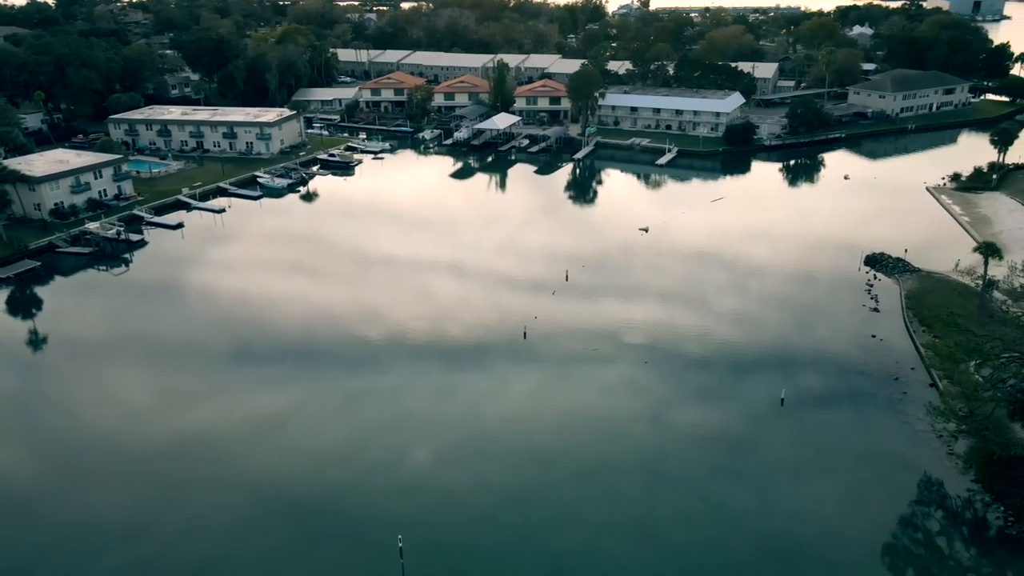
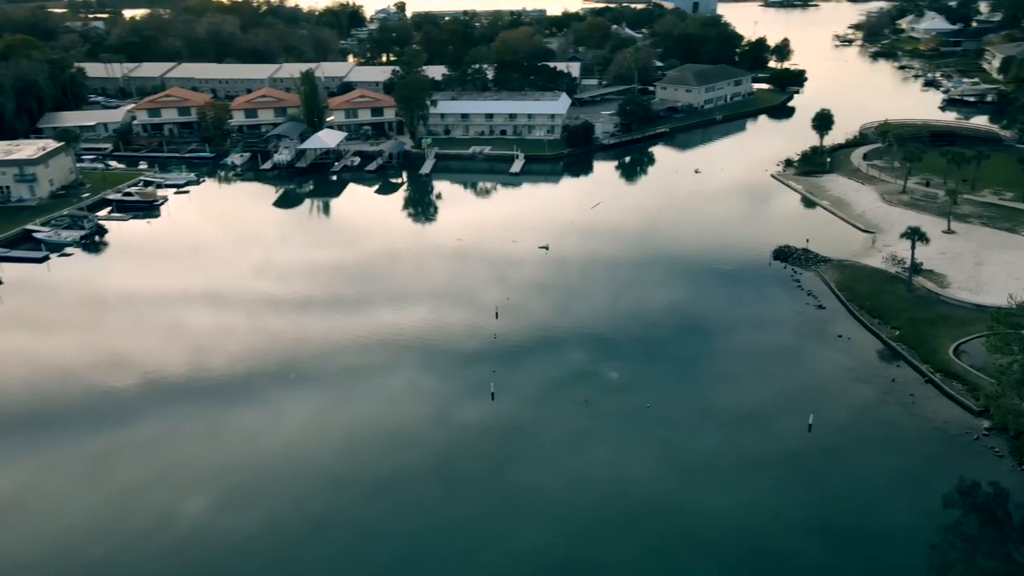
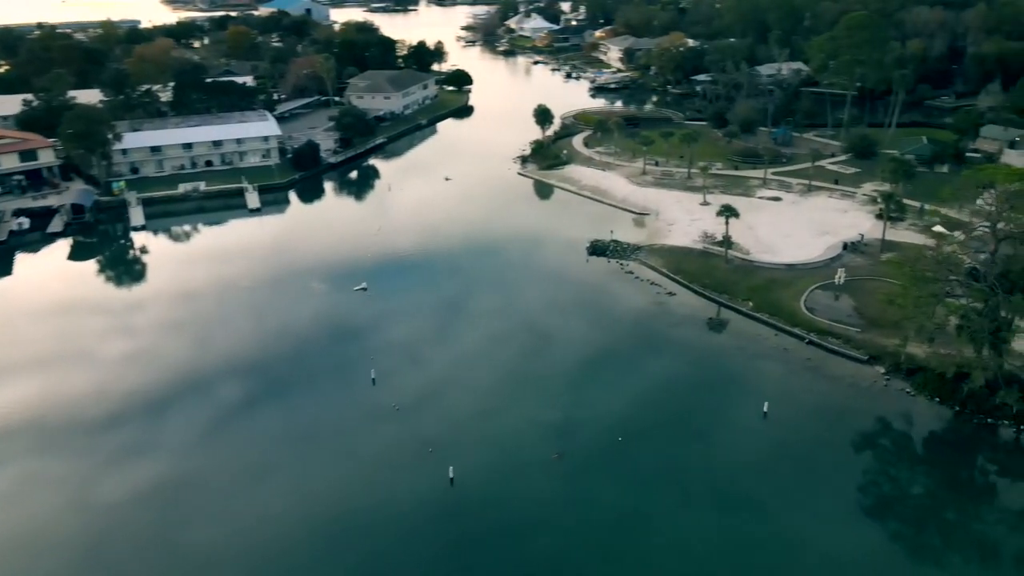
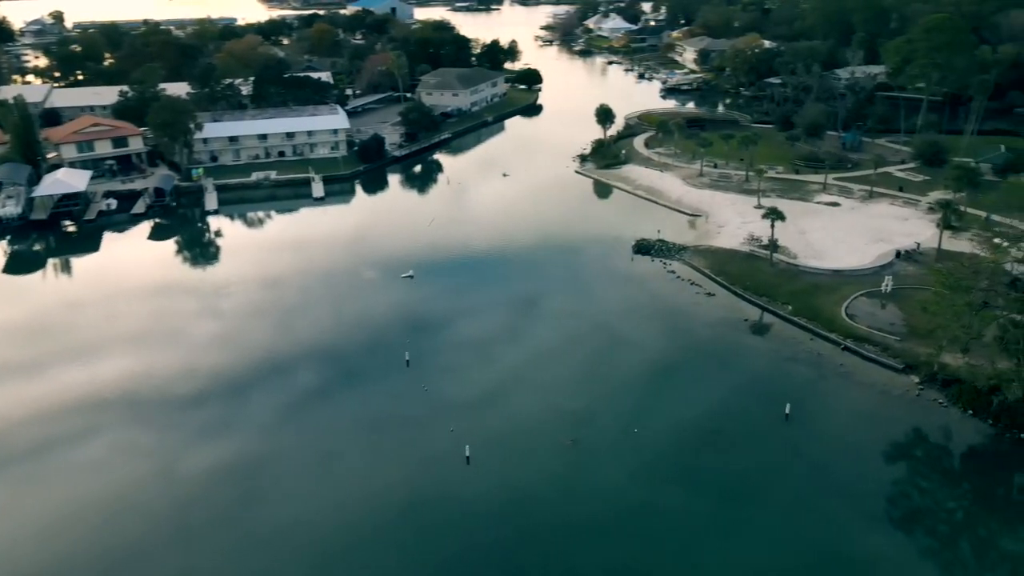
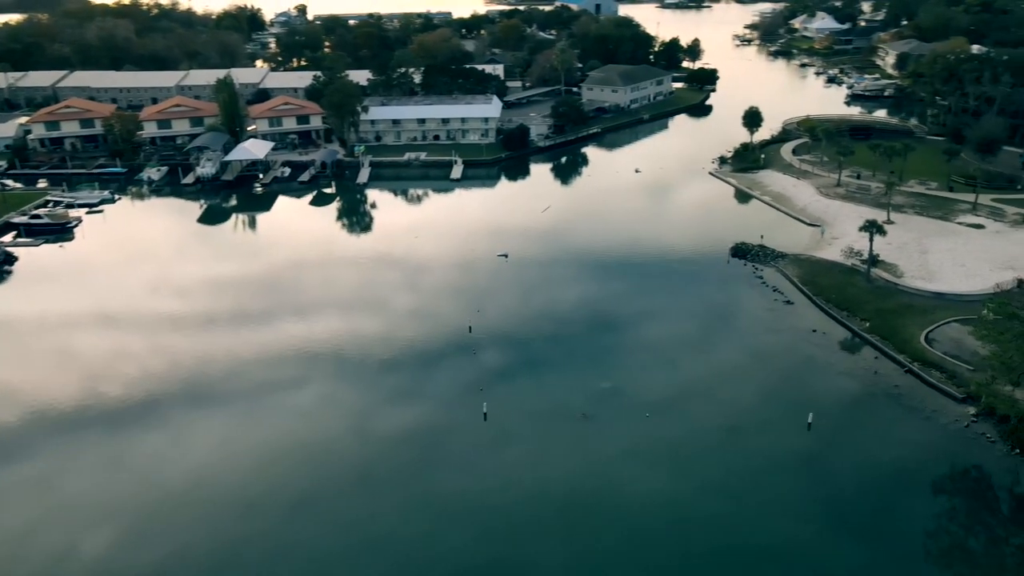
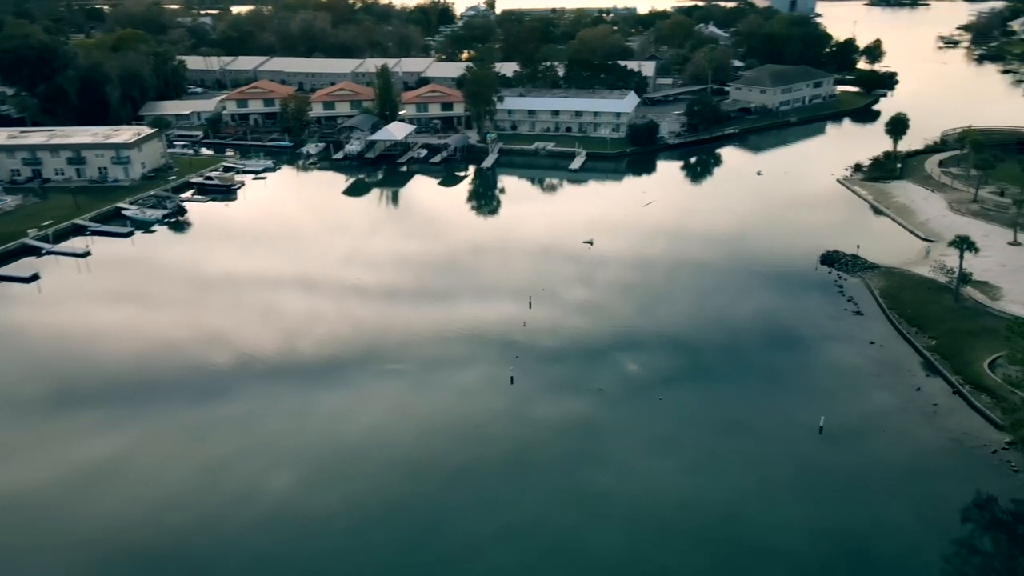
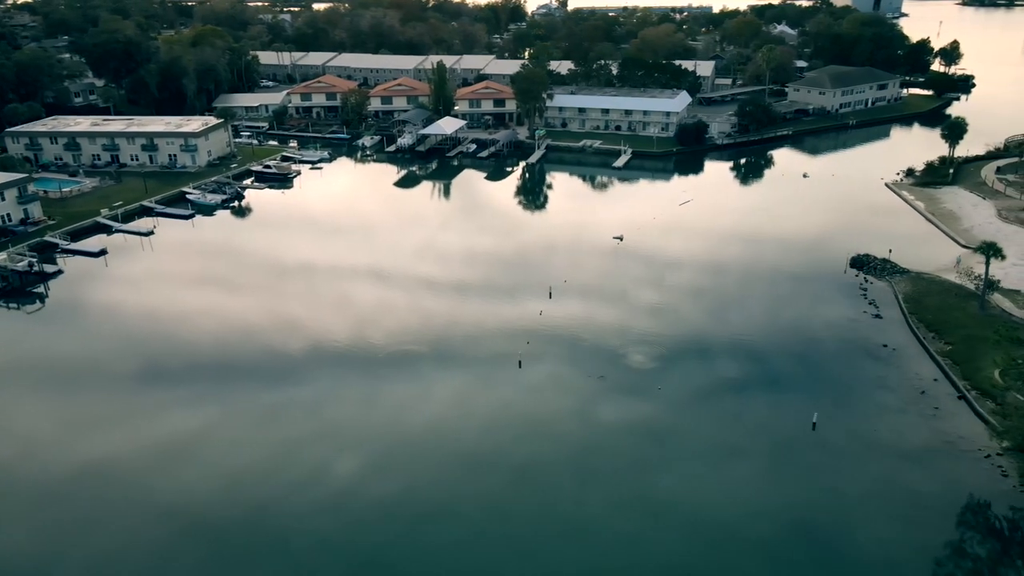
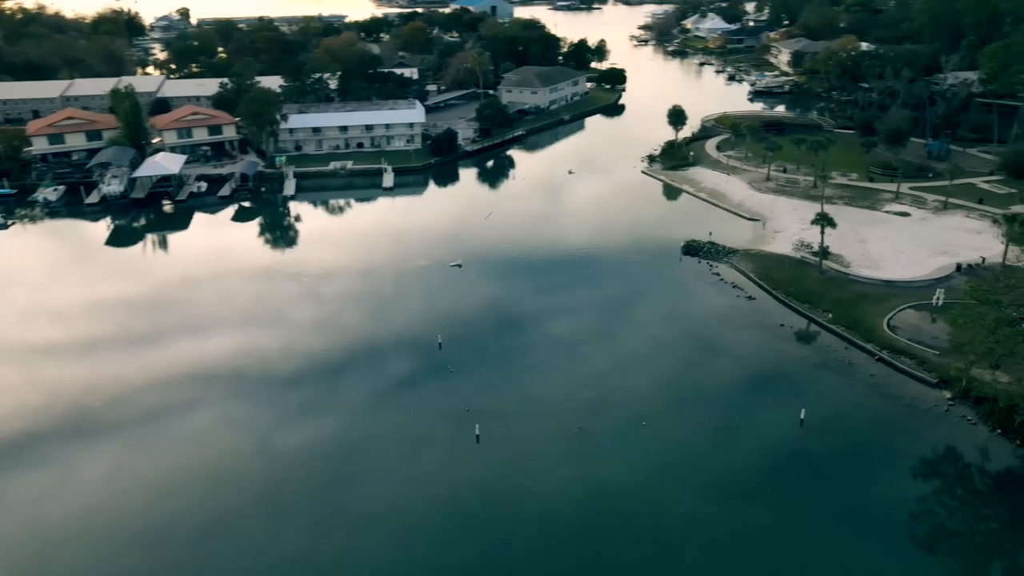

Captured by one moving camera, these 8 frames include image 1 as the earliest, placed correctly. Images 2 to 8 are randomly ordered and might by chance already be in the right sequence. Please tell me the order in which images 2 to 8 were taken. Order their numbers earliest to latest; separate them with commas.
7, 6, 2, 5, 8, 4, 3
